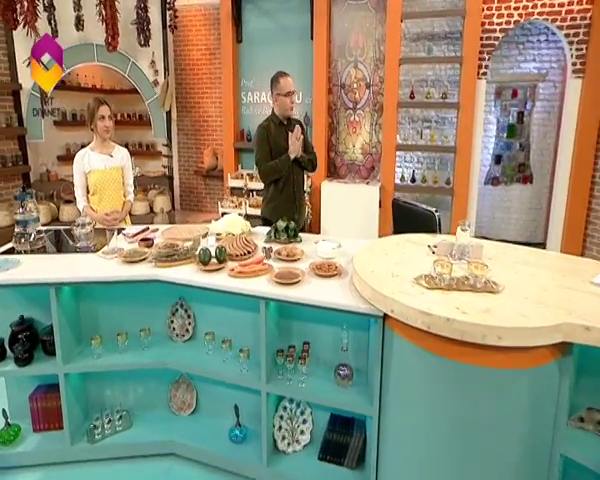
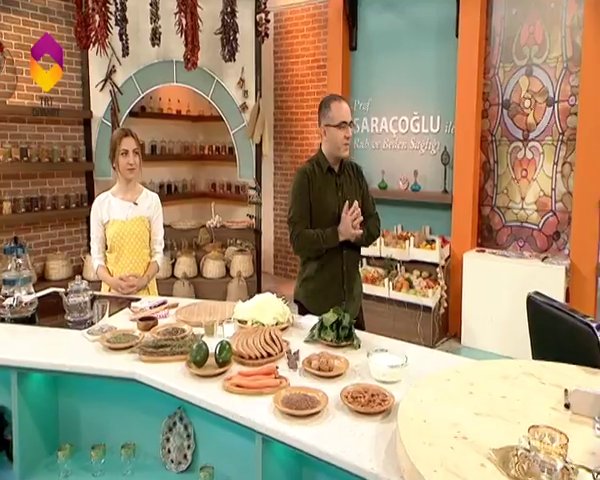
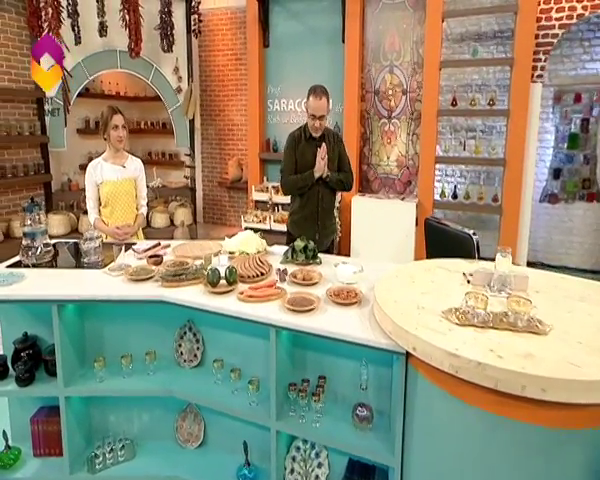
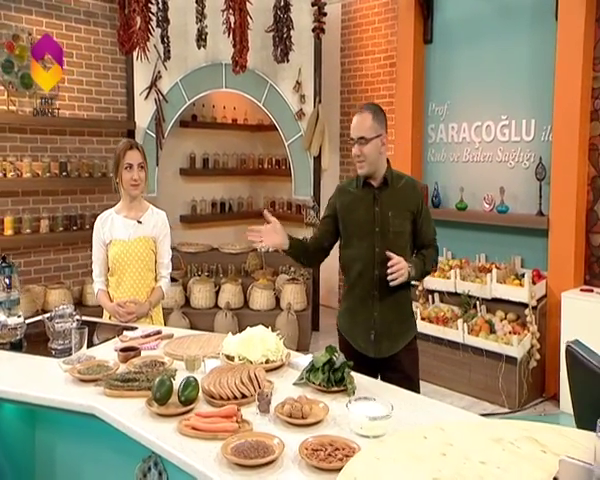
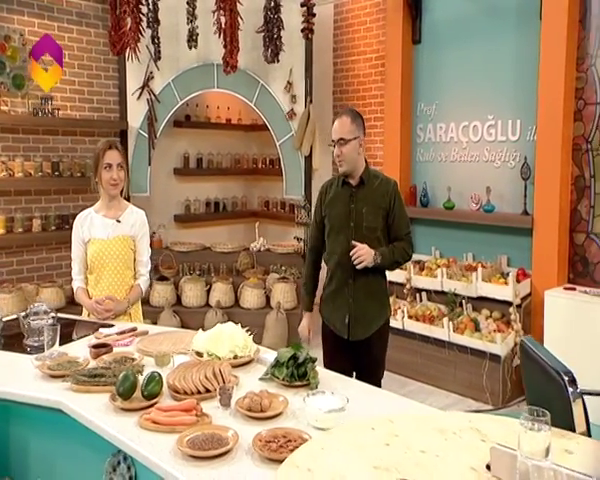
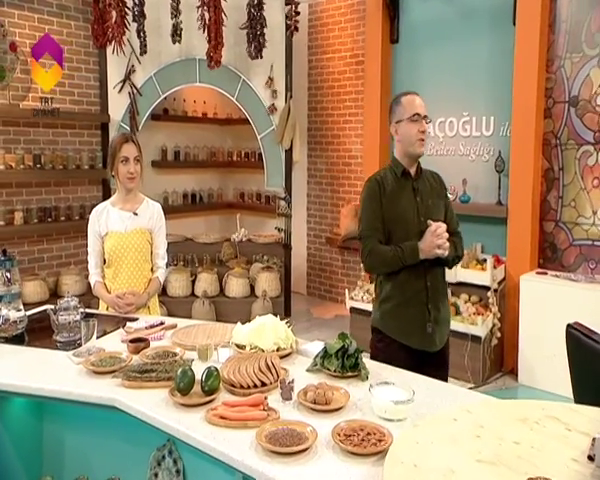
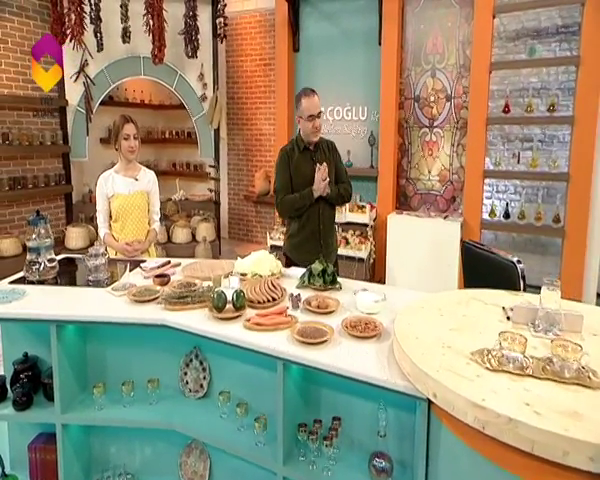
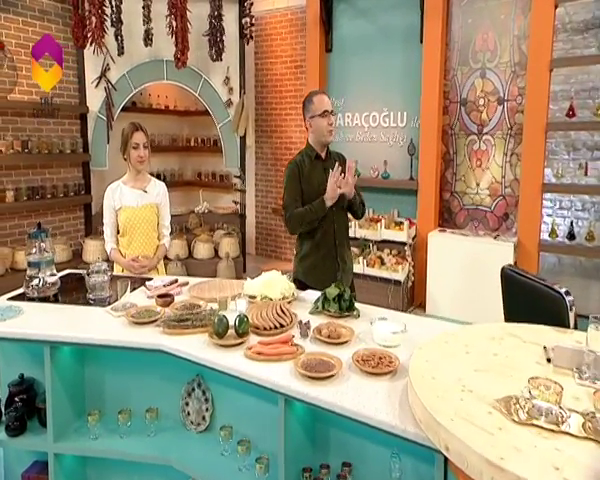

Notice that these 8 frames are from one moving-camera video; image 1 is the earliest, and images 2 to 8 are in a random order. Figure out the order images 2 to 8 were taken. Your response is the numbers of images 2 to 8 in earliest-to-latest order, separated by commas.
3, 7, 8, 2, 6, 4, 5
